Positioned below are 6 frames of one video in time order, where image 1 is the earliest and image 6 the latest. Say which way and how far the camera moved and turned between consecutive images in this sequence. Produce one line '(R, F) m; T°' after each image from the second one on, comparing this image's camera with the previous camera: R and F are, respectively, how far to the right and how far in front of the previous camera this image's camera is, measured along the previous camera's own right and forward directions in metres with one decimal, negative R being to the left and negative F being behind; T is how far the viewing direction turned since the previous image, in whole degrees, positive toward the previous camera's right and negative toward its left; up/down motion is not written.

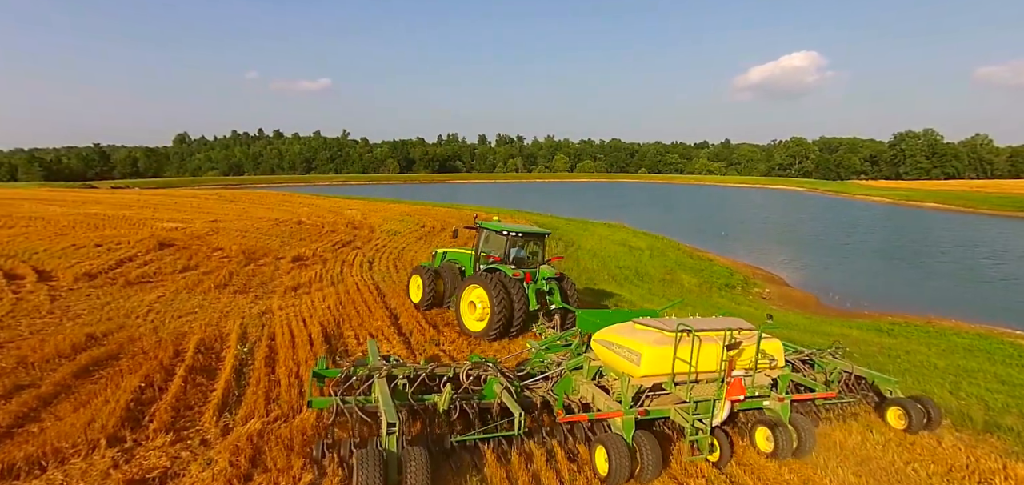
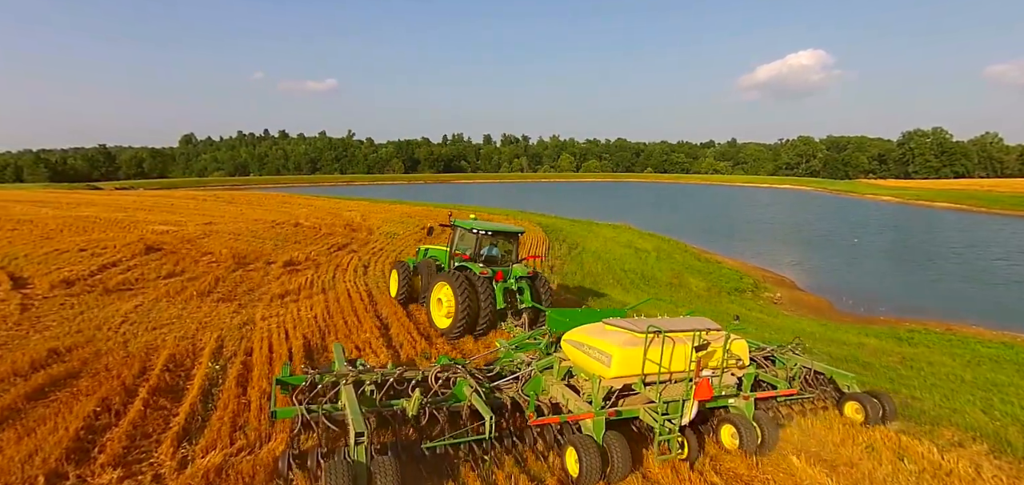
(+0.1, +0.6) m; -1°
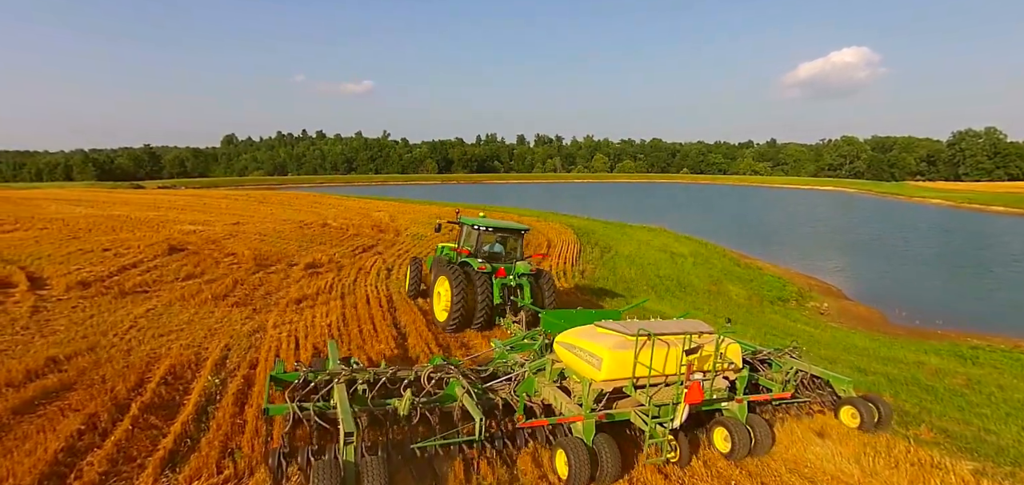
(+0.1, +0.7) m; -3°
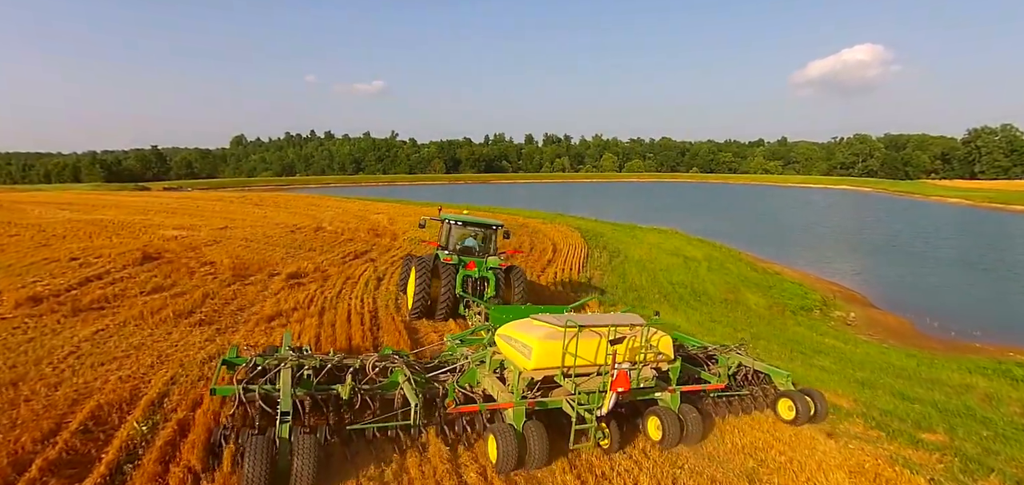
(+0.2, +1.1) m; -1°
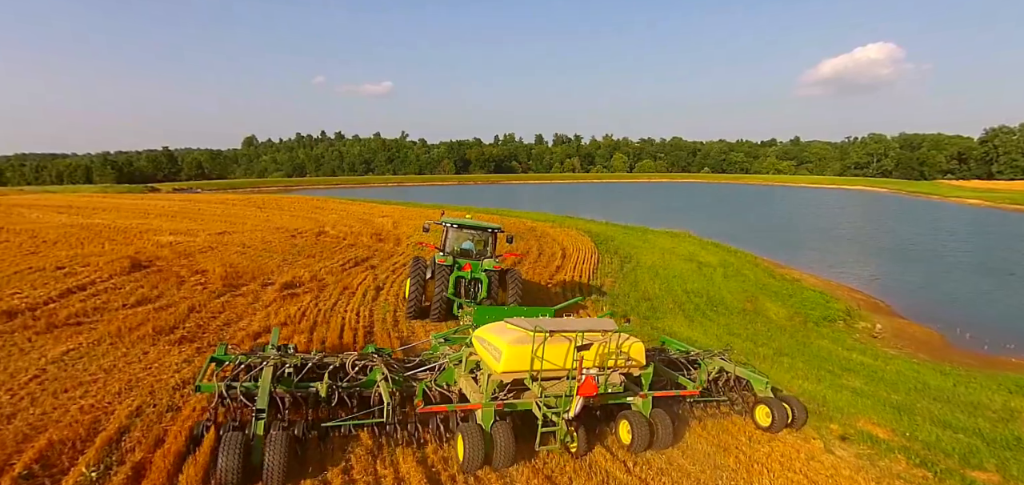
(+0.1, +0.7) m; -1°
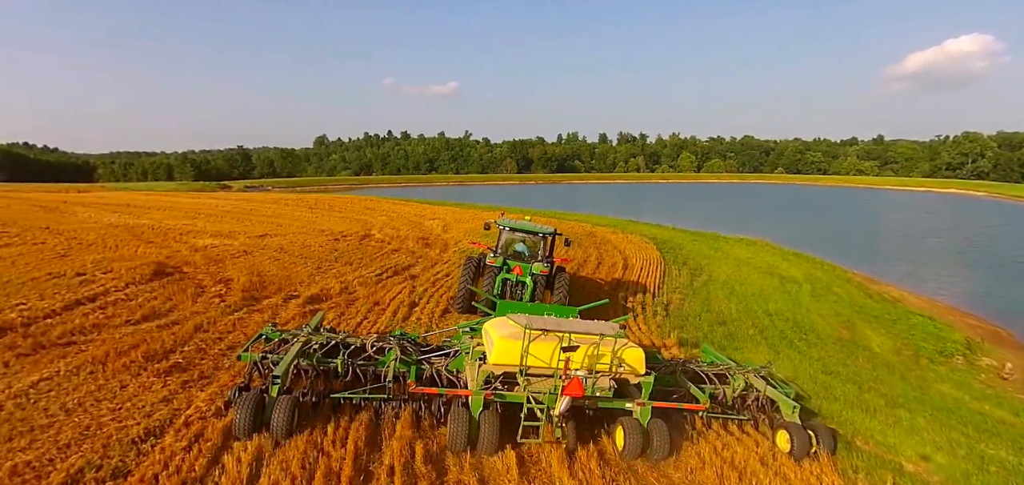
(+0.2, +1.6) m; -6°
